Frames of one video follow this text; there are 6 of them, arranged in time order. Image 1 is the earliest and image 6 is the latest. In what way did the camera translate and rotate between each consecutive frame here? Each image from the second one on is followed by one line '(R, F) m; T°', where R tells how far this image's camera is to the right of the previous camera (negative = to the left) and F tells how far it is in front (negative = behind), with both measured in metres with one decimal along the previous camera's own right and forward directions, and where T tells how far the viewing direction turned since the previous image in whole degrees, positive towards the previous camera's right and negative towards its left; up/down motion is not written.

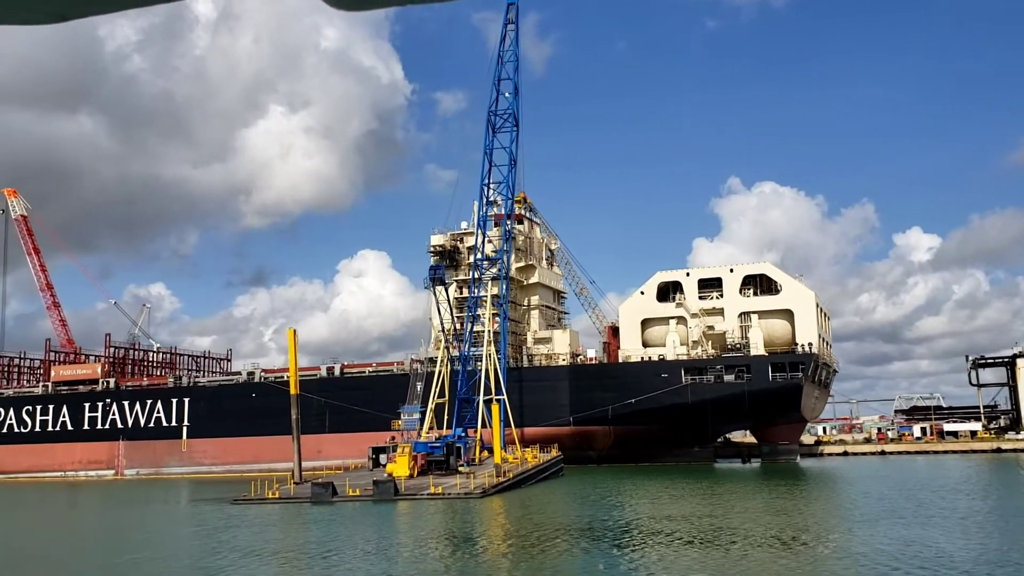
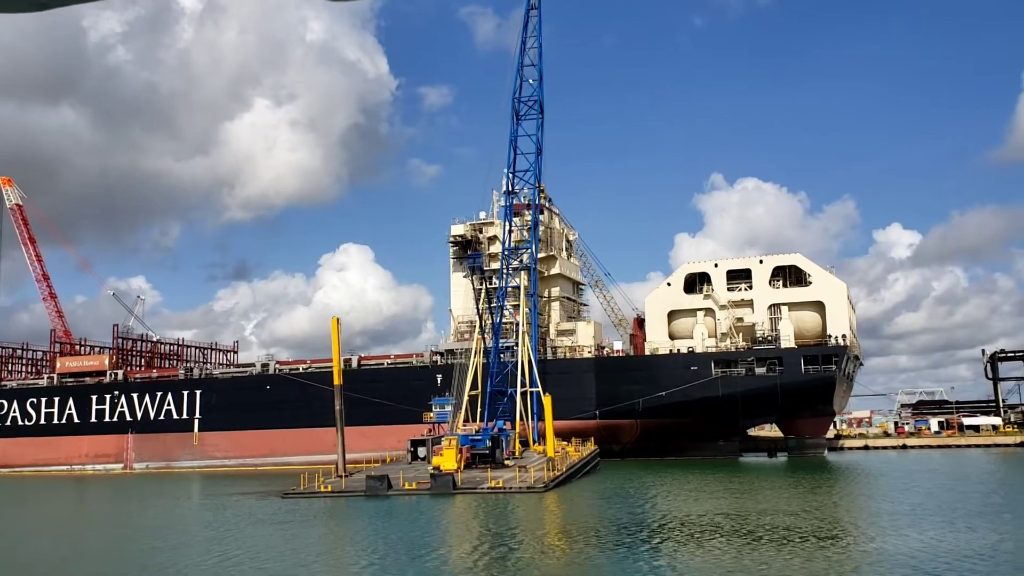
(-1.7, +0.7) m; +1°
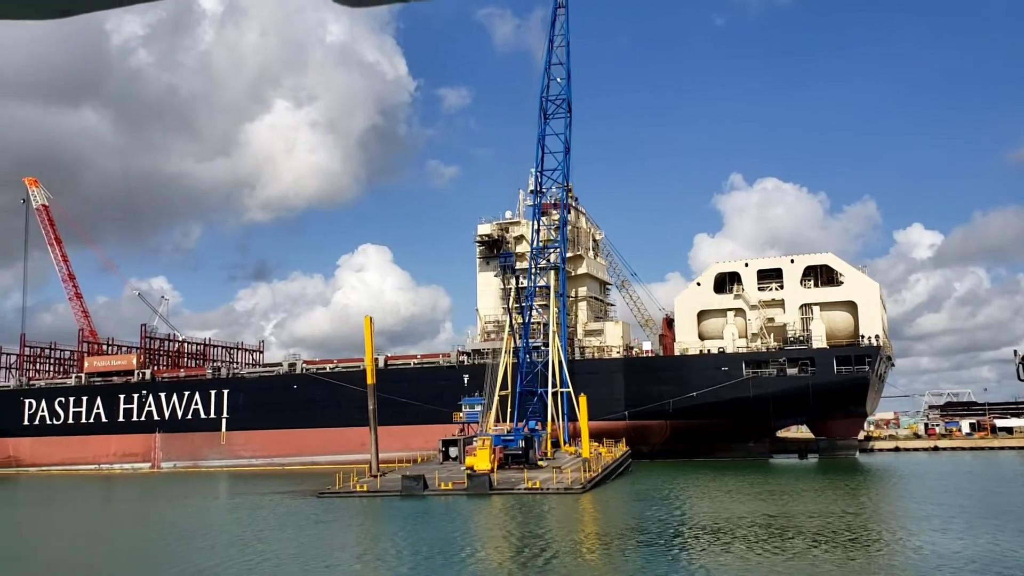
(-0.4, +0.2) m; -1°
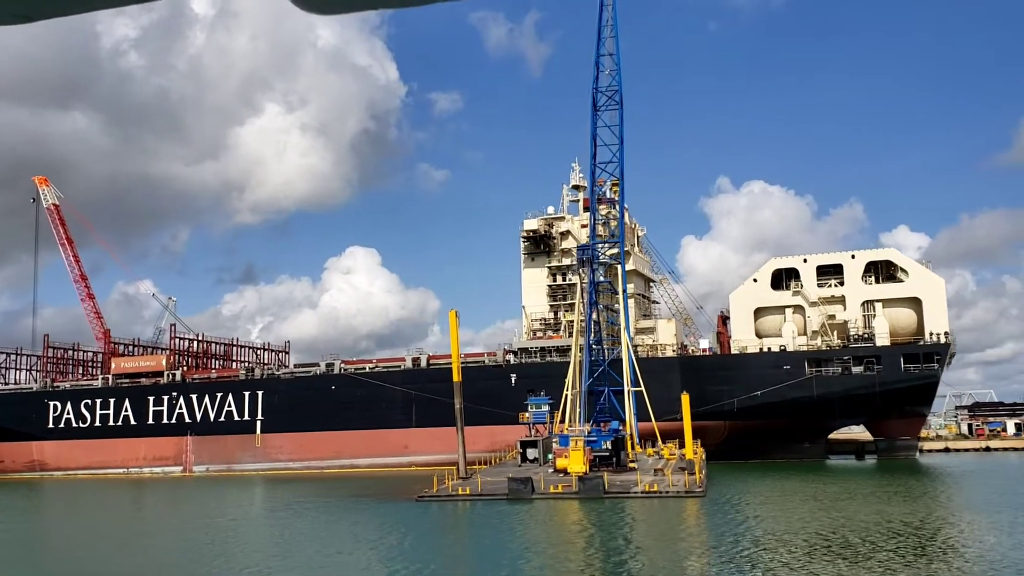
(-2.5, +1.0) m; 0°
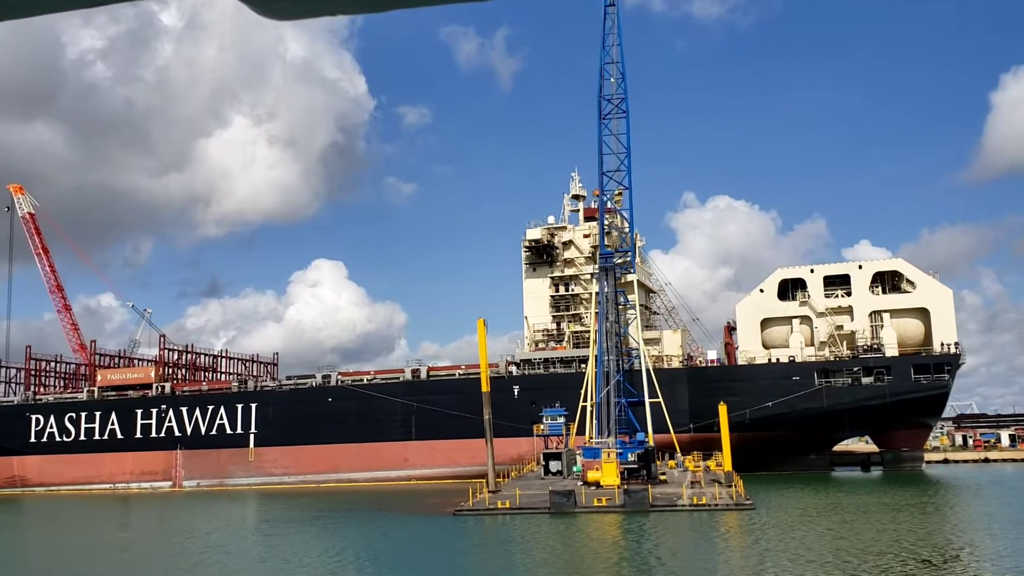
(-1.4, +0.6) m; +2°
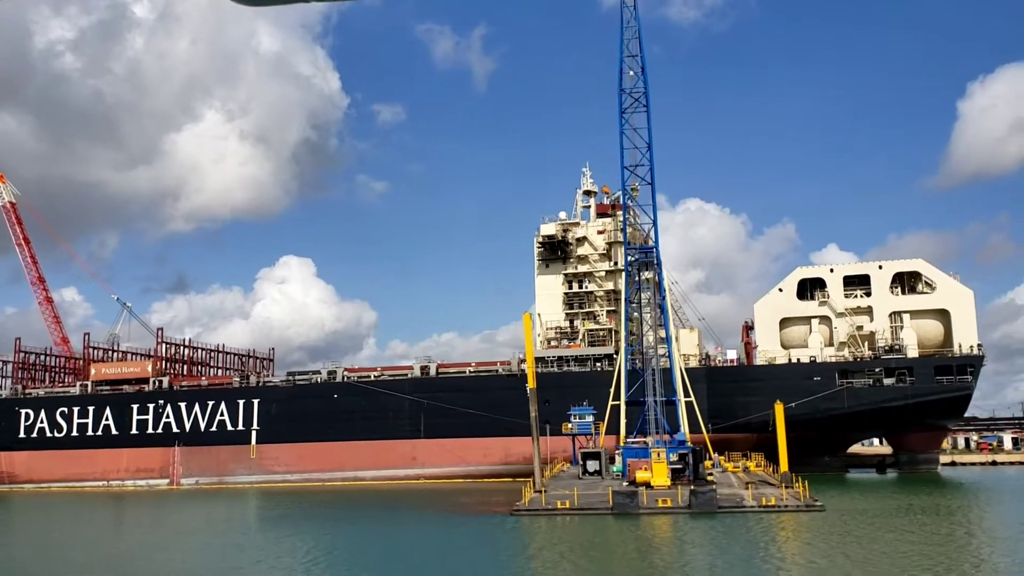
(-1.6, +0.7) m; +2°
